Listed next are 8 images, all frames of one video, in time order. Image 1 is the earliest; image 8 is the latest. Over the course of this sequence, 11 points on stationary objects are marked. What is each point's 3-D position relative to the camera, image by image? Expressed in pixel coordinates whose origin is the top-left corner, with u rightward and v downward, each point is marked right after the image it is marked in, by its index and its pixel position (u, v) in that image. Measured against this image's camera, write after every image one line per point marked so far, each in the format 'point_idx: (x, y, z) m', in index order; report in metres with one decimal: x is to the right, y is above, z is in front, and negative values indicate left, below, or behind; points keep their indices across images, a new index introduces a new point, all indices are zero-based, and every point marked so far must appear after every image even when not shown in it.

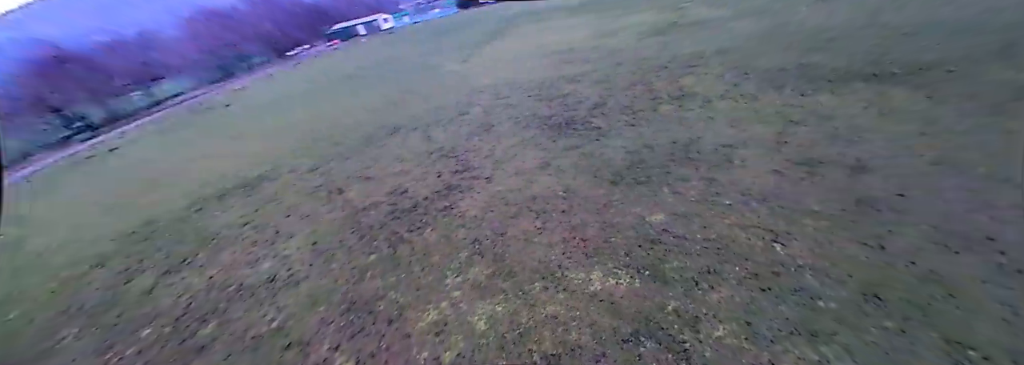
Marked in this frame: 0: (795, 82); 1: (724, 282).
0: (+6.8, +2.4, +7.5) m
1: (+2.9, -1.4, +4.2) m
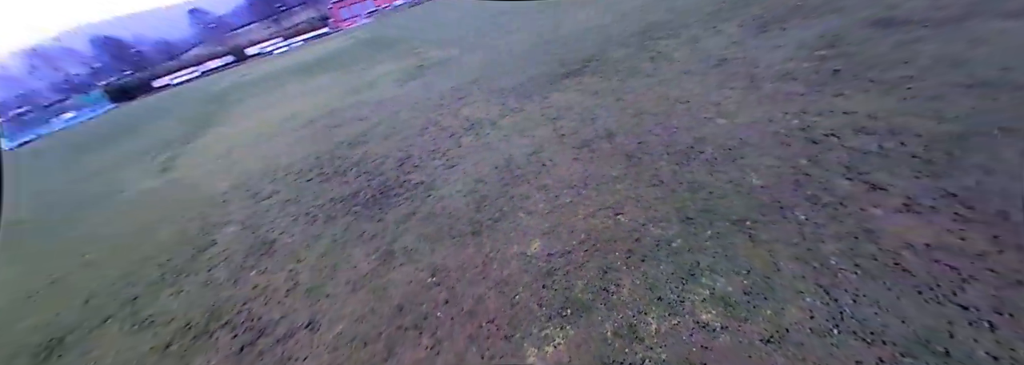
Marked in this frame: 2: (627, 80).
0: (+0.8, +2.8, +9.1) m
1: (+1.5, -1.3, +4.3) m
2: (+3.2, +2.8, +8.3) m
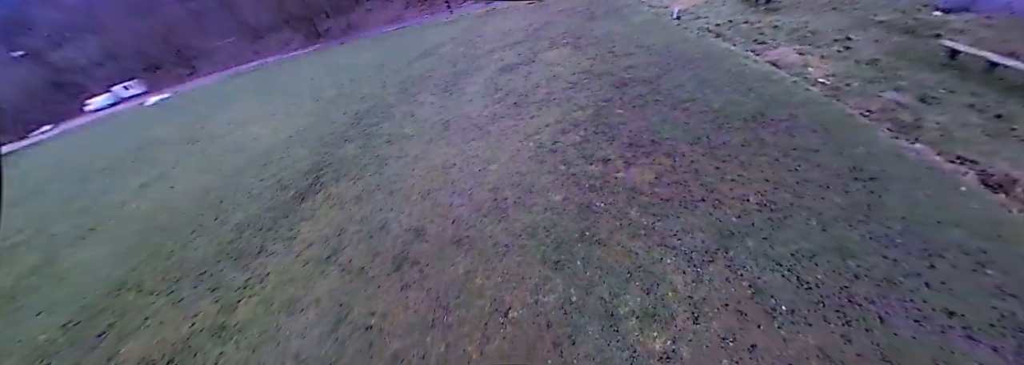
0: (-5.0, -1.0, +6.2) m
1: (+0.5, -2.0, +3.2) m
2: (-3.1, +0.3, +7.2) m
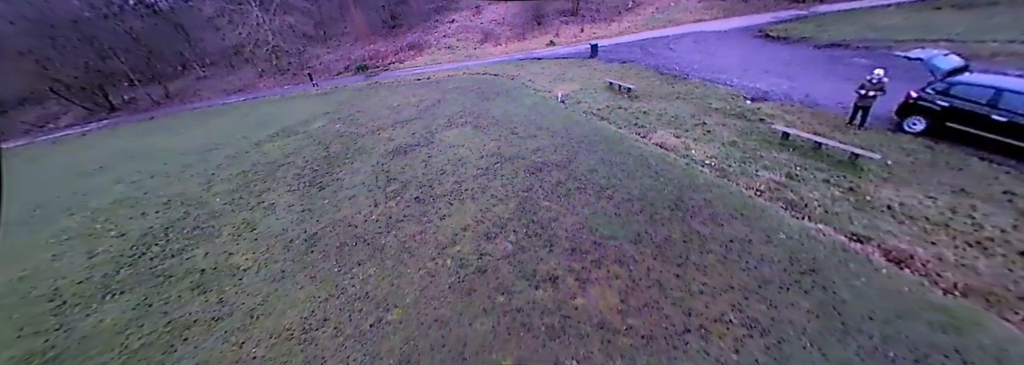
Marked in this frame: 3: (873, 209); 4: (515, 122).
0: (-5.6, -3.3, +2.1) m
1: (+0.7, -3.4, +1.0) m
2: (-4.4, -2.2, +3.9) m
3: (+6.8, -0.5, +5.8) m
4: (+0.1, +2.6, +12.5) m
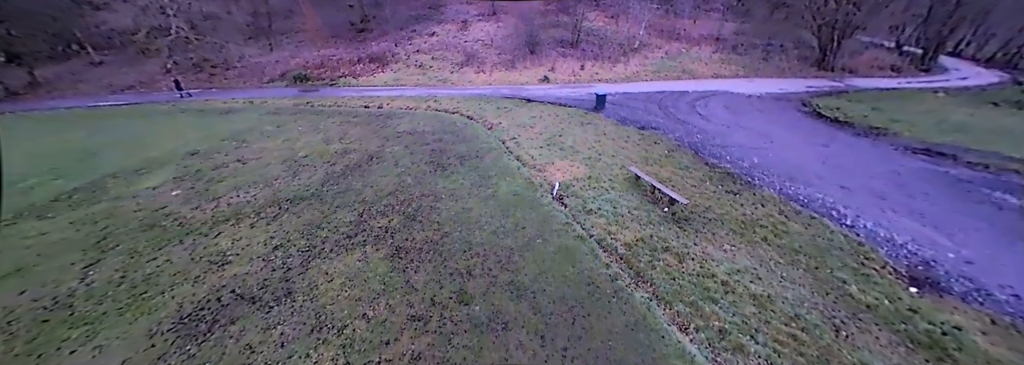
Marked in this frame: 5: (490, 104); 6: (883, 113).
0: (-6.4, -6.3, -4.4) m
1: (-0.1, -6.9, -5.0) m
2: (-5.2, -5.3, -2.4) m
3: (+6.0, -5.0, +0.3) m
4: (-0.9, -1.4, +6.7) m
5: (-1.3, +4.5, +17.6) m
6: (+20.1, +3.8, +16.6) m
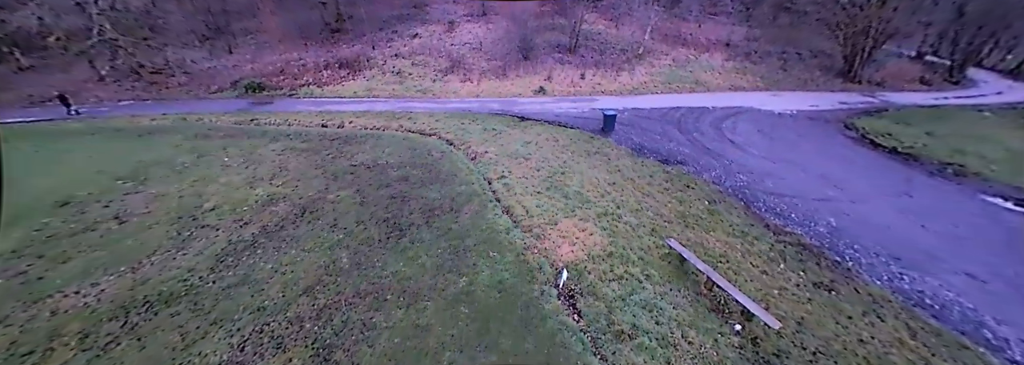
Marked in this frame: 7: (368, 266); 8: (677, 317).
0: (-6.4, -7.9, -7.6) m
1: (-0.1, -8.6, -8.1) m
2: (-5.2, -7.0, -5.6) m
3: (+5.8, -6.7, -2.6) m
4: (-1.2, -3.2, +3.6) m
5: (-1.8, +2.8, +14.6) m
6: (+19.6, +2.0, +13.9) m
7: (-2.9, -1.7, +6.4) m
8: (+2.8, -2.3, +5.3) m
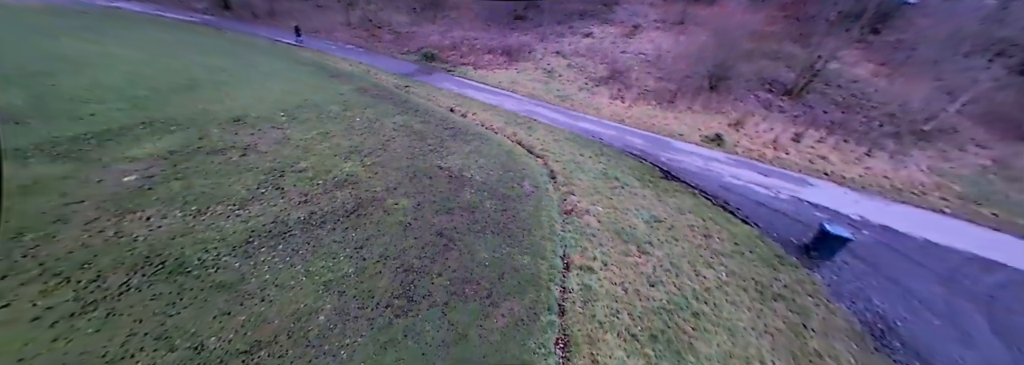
0: (-13.3, -5.8, -6.6) m
1: (-8.5, -8.7, -9.5) m
2: (-11.2, -5.5, -5.3) m
3: (-0.6, -9.5, -7.0) m
4: (-2.7, -4.2, +1.2) m
5: (+3.3, +0.7, +11.0) m
6: (+20.8, -7.8, +2.0) m
7: (-2.6, -2.4, +4.3) m
8: (+1.6, -5.0, +1.1) m
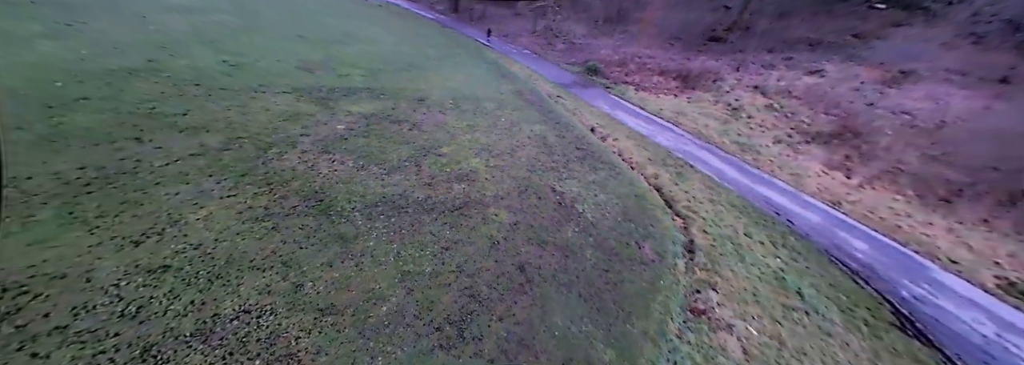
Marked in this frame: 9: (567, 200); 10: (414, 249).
0: (-16.8, -1.4, -1.3) m
1: (-14.7, -5.3, -5.8) m
2: (-14.4, -1.9, -1.0) m
3: (-7.2, -8.6, -6.8) m
4: (-4.1, -3.7, +1.3) m
5: (+6.6, -1.9, +7.5) m
6: (+15.4, -14.2, -7.6) m
7: (-2.1, -2.4, +4.1) m
8: (-0.6, -5.8, -0.5) m
9: (+1.6, -0.5, +8.3) m
10: (-2.1, -1.5, +5.6) m
